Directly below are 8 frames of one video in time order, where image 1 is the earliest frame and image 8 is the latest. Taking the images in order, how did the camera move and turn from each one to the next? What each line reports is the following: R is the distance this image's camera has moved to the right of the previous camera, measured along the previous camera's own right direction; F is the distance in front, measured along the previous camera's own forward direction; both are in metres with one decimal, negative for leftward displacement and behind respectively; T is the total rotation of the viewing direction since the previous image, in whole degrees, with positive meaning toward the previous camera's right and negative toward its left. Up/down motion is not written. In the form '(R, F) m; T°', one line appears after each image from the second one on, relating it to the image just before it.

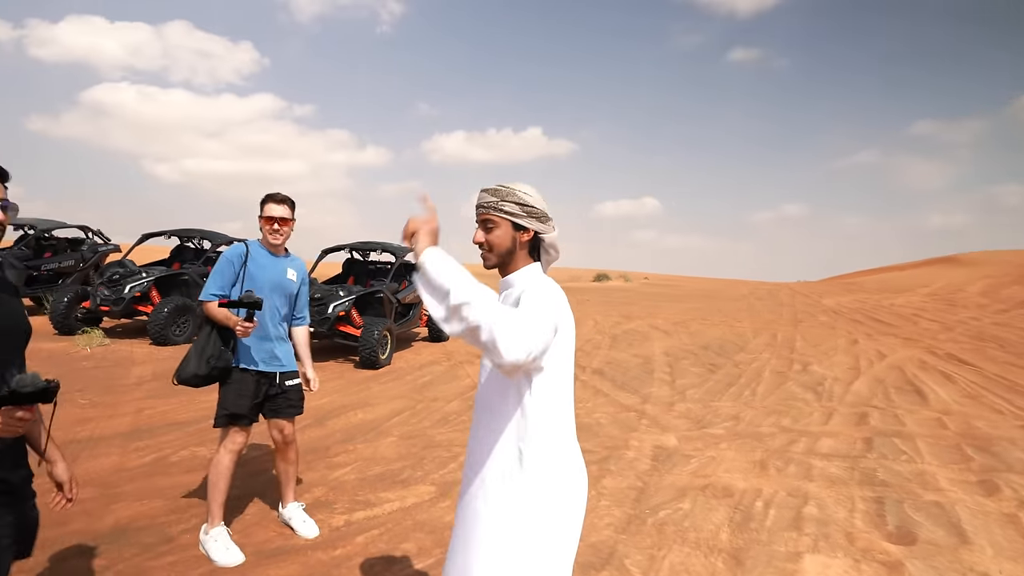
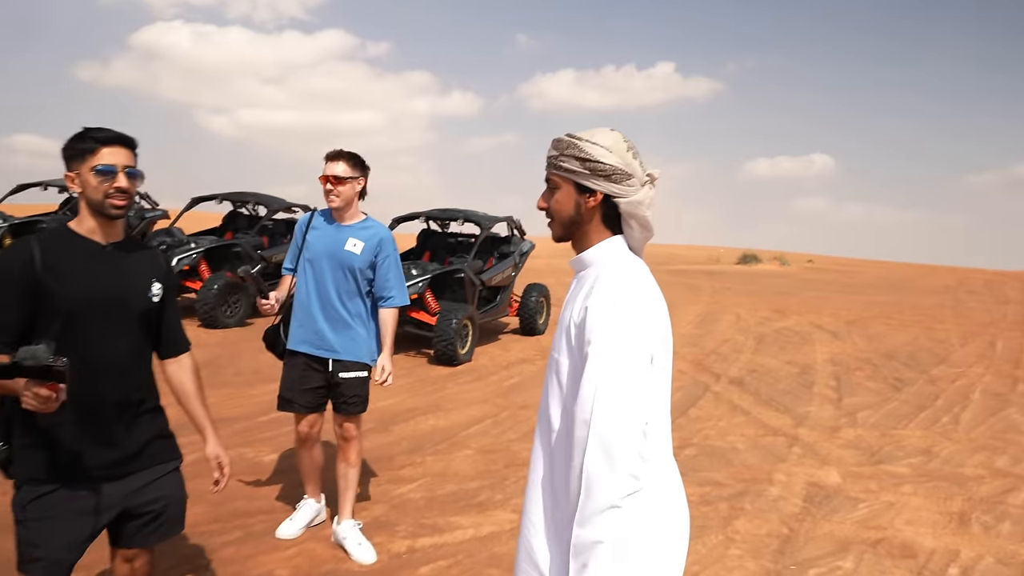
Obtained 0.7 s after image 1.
(0.0, +1.2) m; -11°
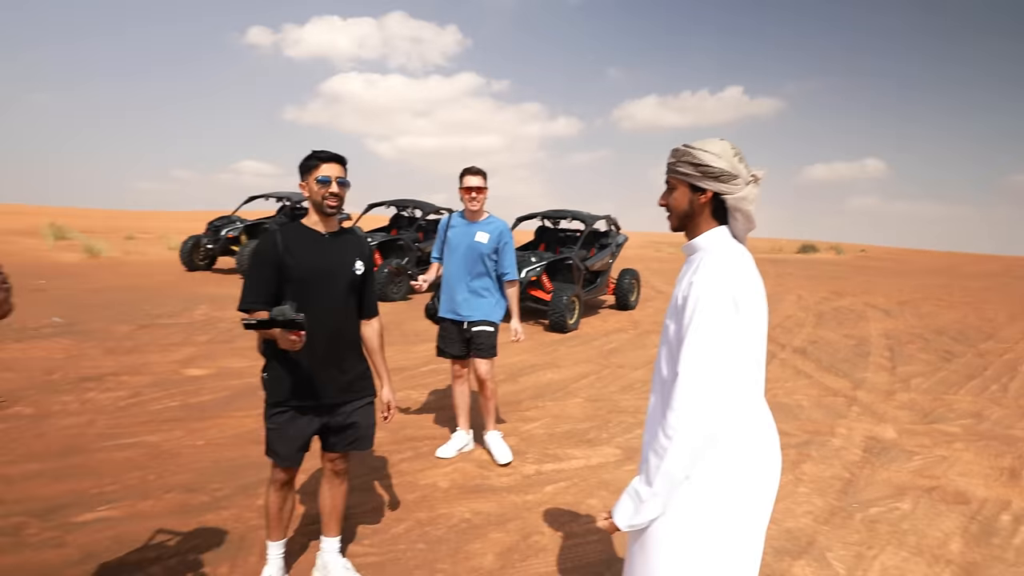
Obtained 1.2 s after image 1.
(-0.3, -1.2) m; -7°
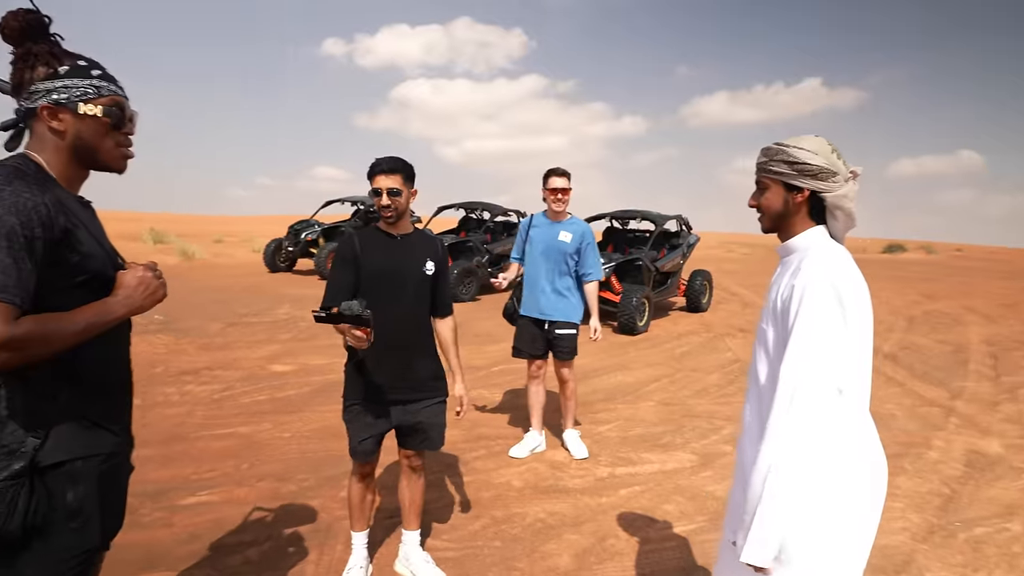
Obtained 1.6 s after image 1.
(-0.1, 0.0) m; -6°
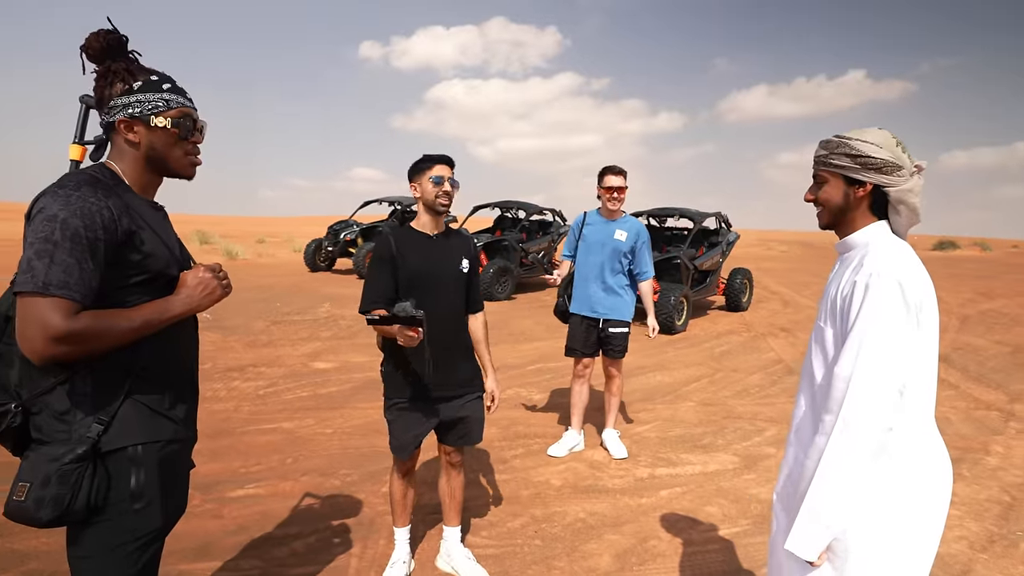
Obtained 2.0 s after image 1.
(0.0, 0.0) m; -3°
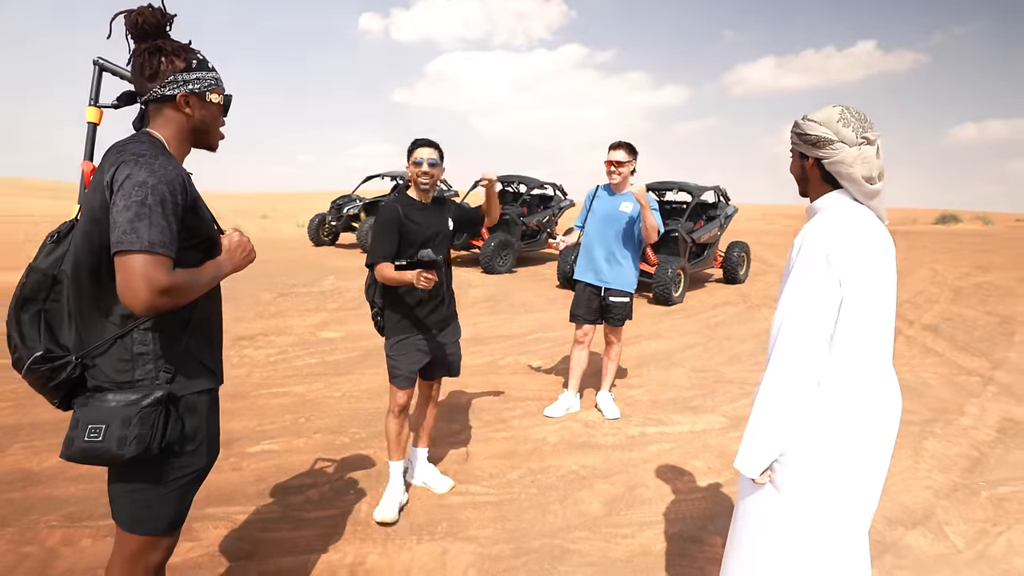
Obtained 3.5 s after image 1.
(0.0, -0.2) m; 0°
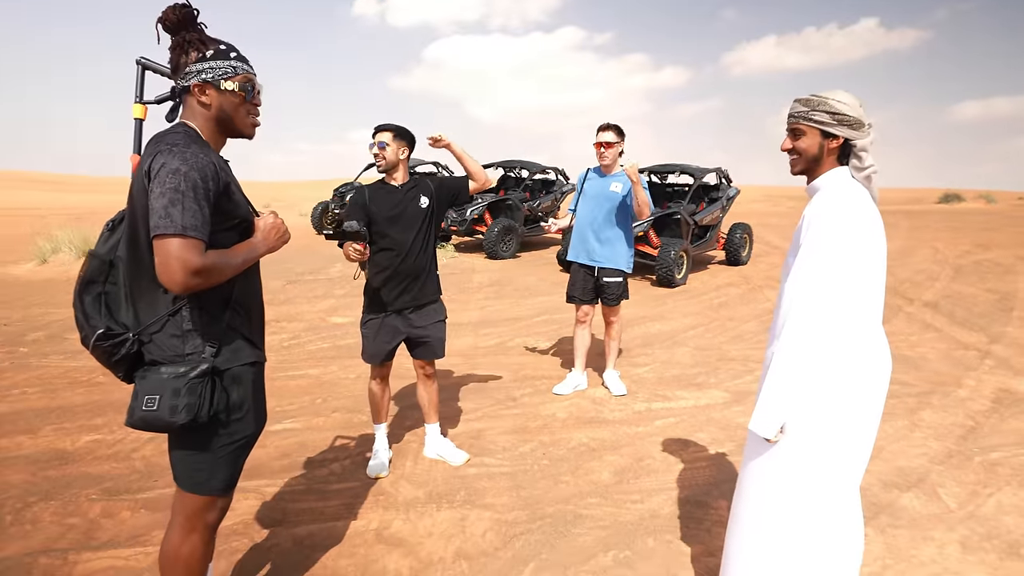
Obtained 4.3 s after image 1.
(-0.1, -0.2) m; 0°
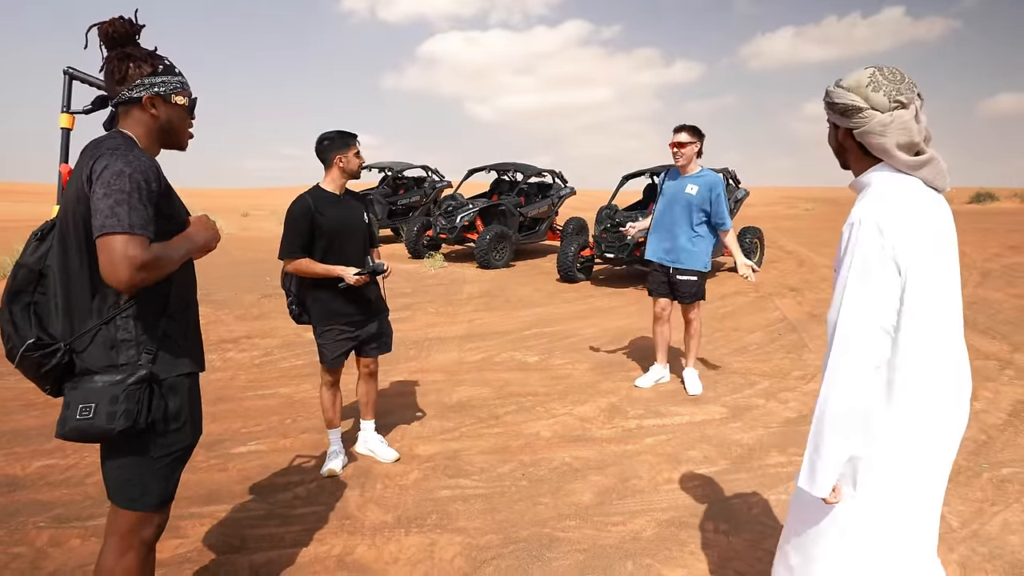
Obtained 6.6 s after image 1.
(+0.2, +0.2) m; -1°
